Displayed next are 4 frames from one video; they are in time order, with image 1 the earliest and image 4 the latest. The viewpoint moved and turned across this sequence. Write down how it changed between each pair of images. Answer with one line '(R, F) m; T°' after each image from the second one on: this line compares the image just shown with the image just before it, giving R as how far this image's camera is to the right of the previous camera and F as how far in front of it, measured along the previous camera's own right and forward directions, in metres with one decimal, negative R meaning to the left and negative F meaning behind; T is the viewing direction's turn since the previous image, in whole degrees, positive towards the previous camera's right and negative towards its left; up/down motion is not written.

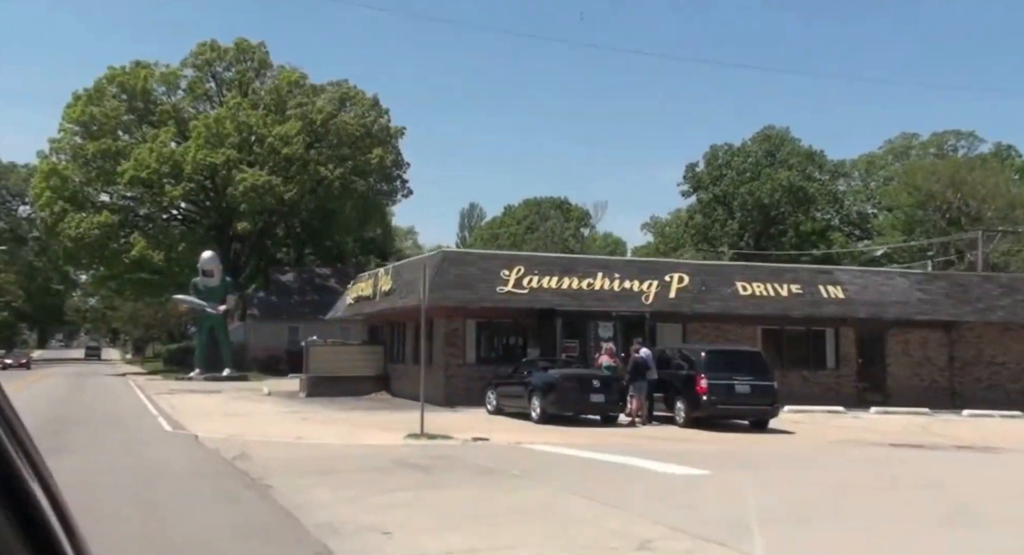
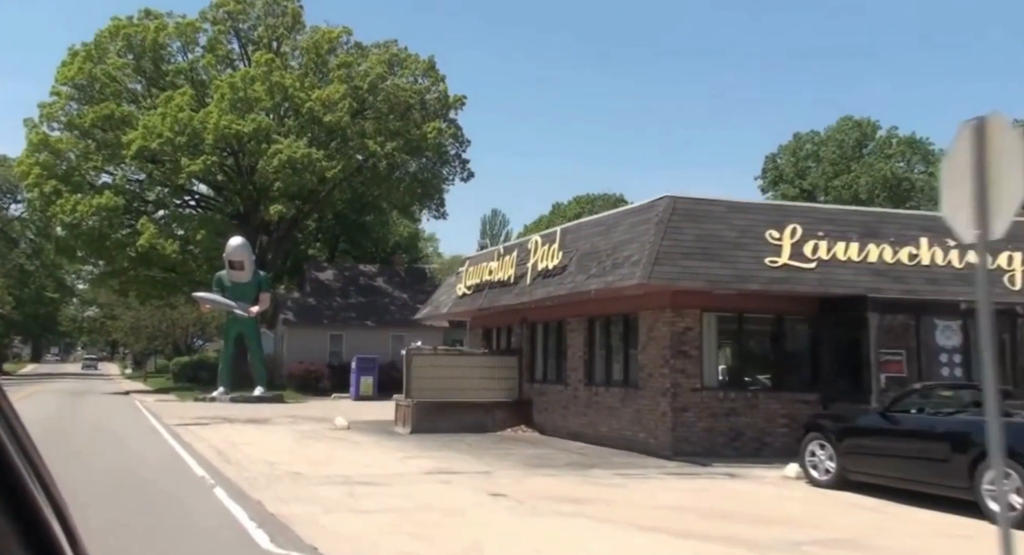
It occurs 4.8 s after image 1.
(-4.7, +12.0) m; 0°
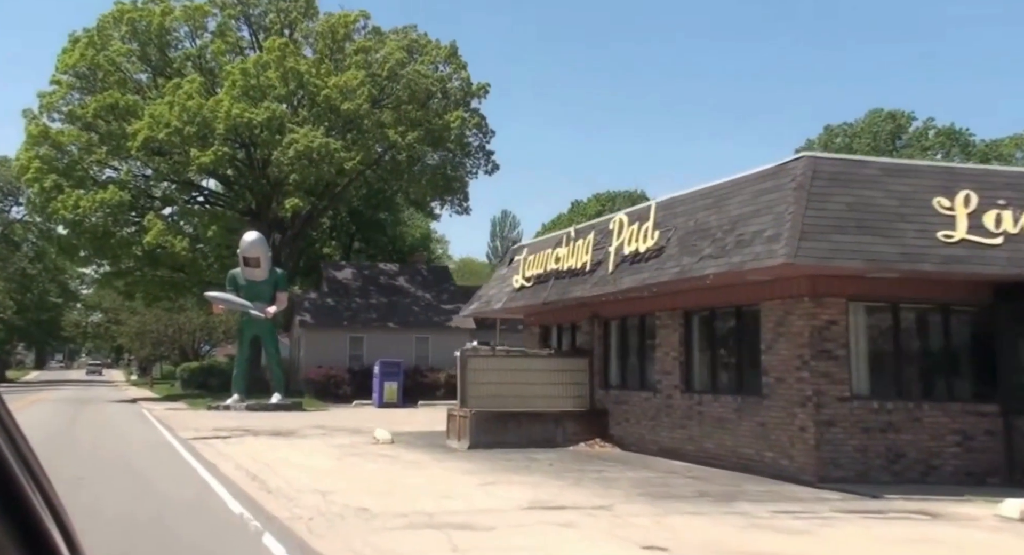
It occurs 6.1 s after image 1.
(-1.4, +3.5) m; 0°
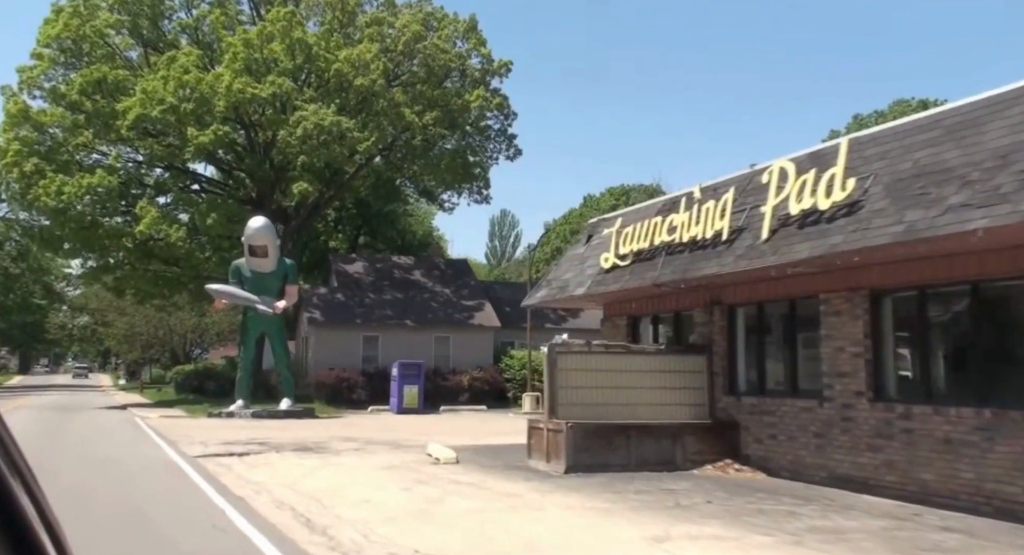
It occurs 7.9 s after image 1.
(-1.8, +4.8) m; +1°
